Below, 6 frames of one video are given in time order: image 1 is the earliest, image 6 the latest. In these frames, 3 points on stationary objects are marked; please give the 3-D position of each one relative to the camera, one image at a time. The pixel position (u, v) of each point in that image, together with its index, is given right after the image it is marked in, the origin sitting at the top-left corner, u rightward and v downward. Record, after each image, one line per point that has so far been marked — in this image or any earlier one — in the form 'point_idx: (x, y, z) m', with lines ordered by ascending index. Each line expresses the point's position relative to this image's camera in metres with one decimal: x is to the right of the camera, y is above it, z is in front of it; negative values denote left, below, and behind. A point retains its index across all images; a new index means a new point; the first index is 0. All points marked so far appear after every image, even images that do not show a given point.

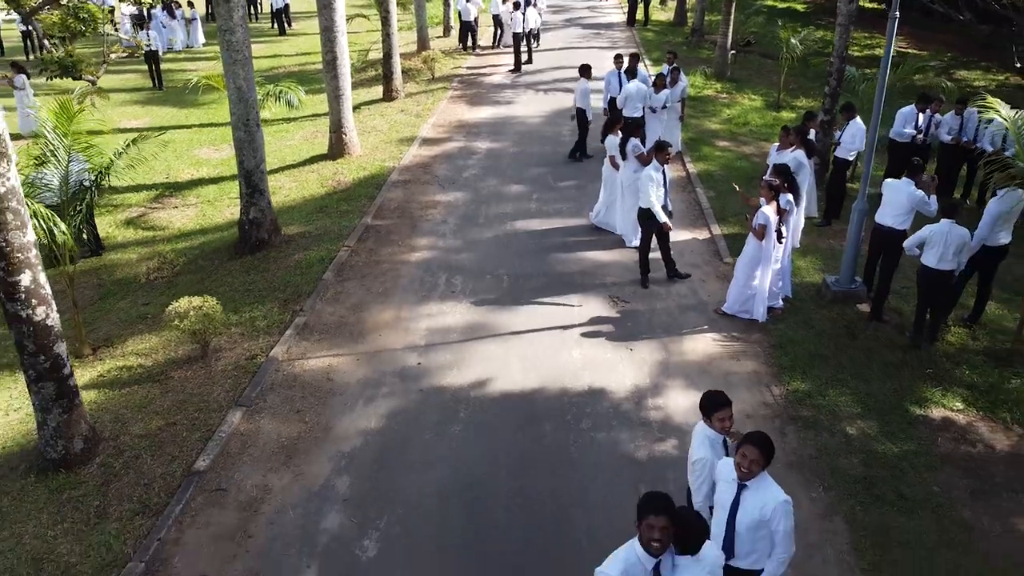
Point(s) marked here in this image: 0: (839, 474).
0: (+2.7, -1.5, +6.5) m
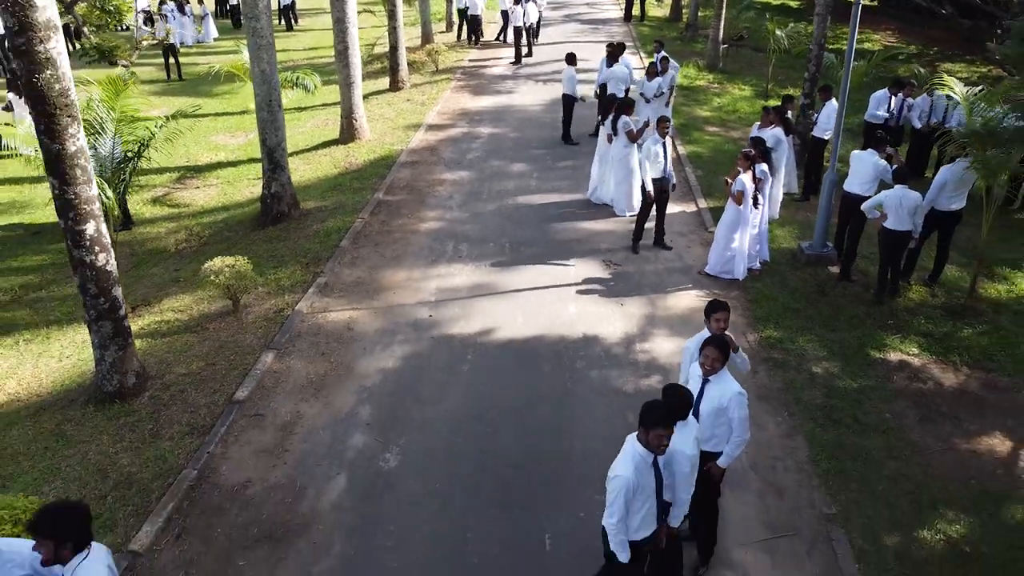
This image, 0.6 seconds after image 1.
0: (+2.8, -1.1, +7.4) m
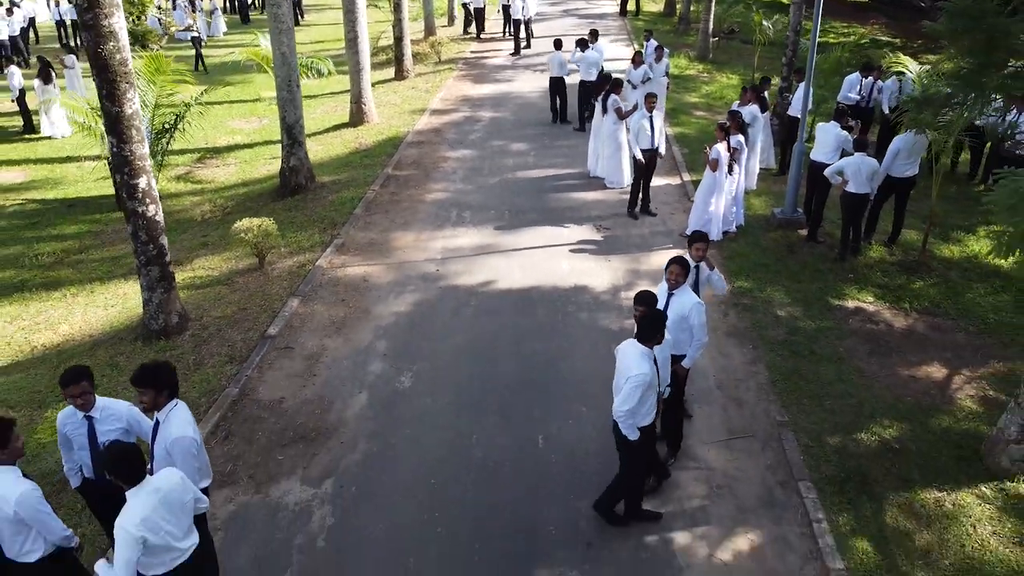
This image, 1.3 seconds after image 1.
0: (+2.7, -0.5, +8.4) m
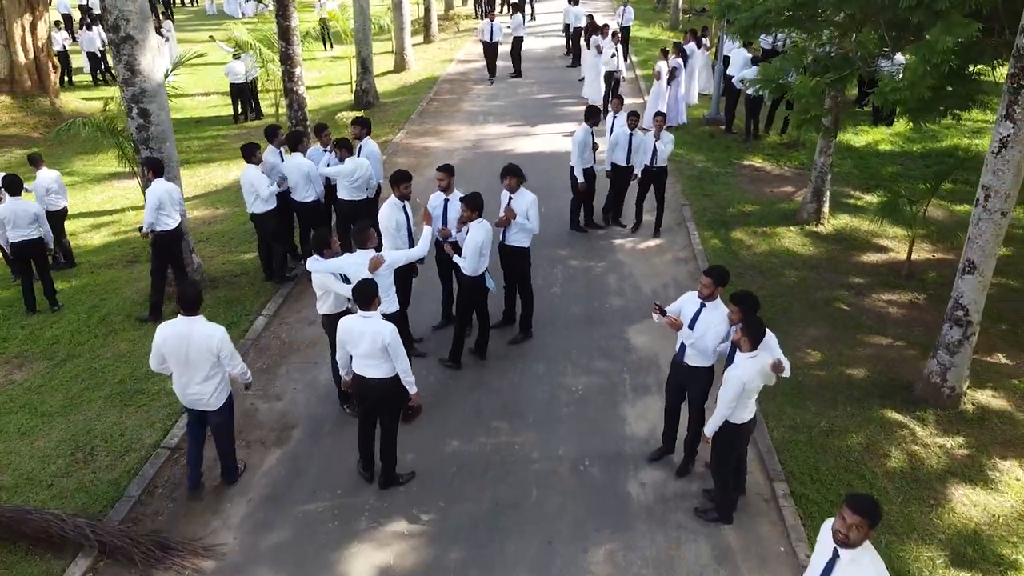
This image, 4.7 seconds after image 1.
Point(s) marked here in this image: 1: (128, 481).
0: (+3.0, +2.0, +13.3) m
1: (-3.1, -1.6, +6.3) m
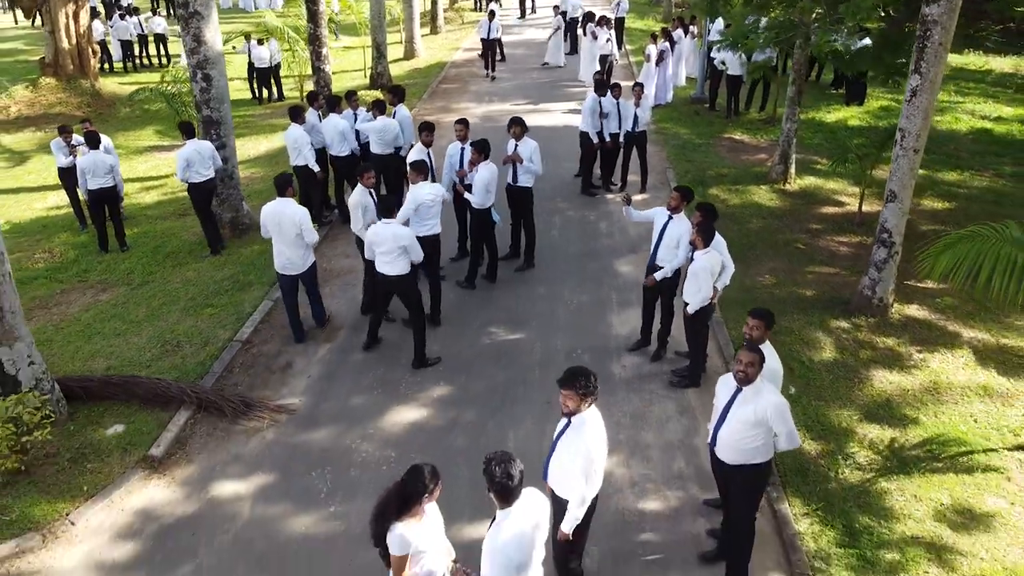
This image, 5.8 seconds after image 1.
0: (+3.0, +2.8, +14.9) m
1: (-3.0, -0.8, +7.8) m
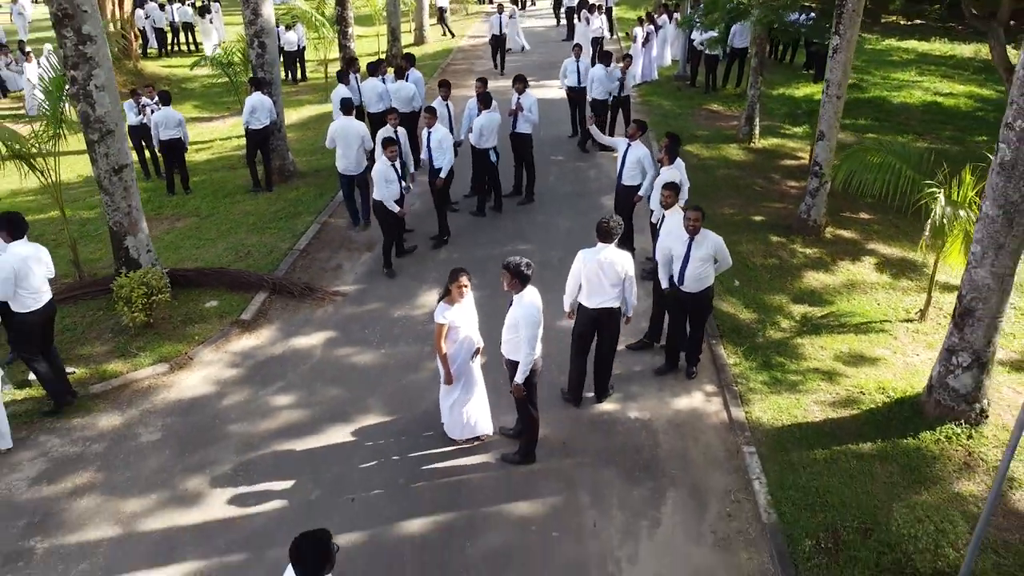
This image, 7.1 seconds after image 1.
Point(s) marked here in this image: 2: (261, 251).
0: (+3.1, +3.8, +16.9) m
1: (-3.0, +0.3, +9.9) m
2: (-3.3, +0.5, +10.3) m
